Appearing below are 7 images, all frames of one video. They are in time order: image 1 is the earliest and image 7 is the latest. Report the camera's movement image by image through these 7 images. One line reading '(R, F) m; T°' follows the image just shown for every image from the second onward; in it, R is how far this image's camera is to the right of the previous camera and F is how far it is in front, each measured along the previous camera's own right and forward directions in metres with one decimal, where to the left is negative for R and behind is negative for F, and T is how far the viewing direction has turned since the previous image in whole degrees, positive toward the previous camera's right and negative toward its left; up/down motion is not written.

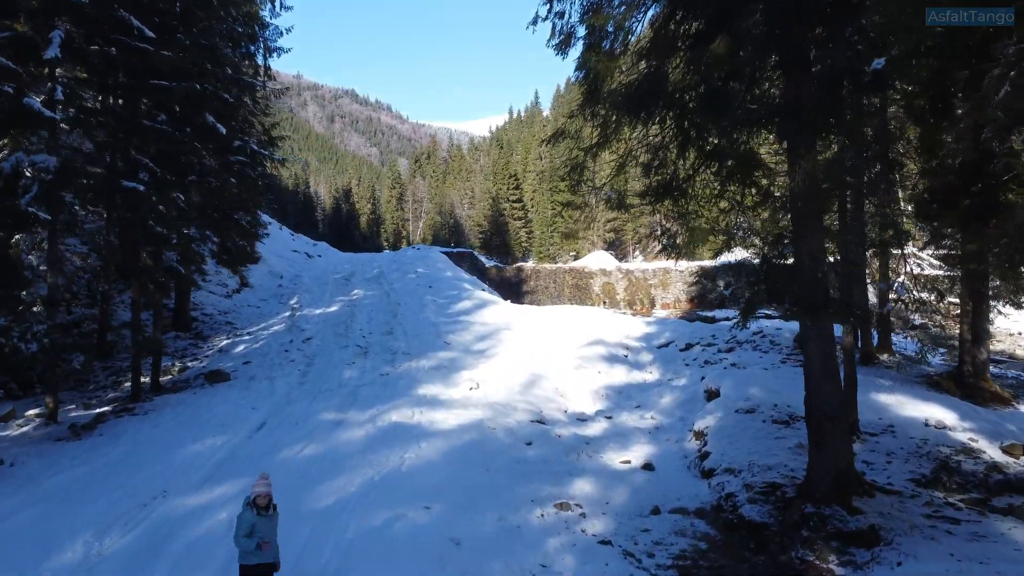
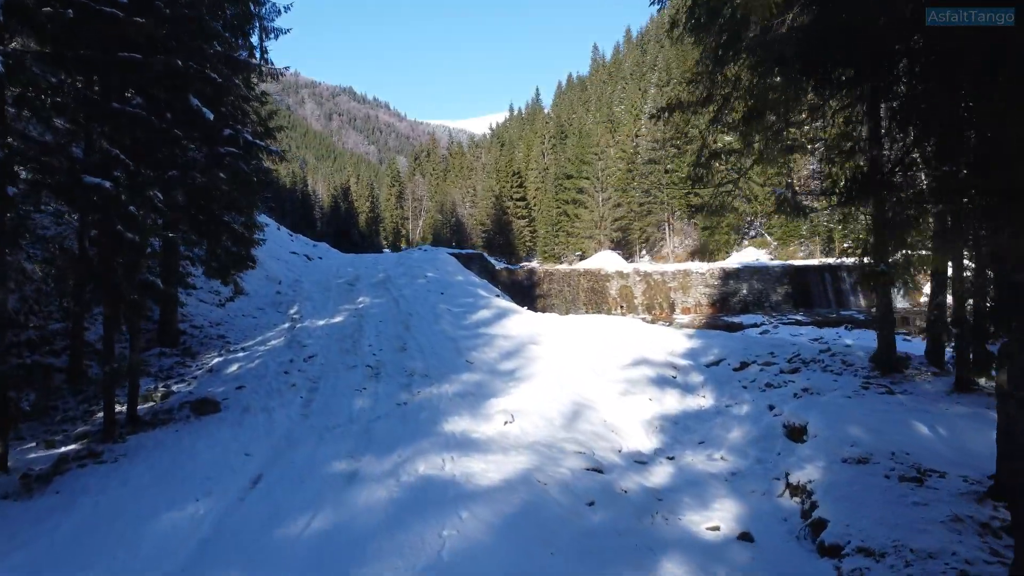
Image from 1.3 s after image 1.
(-0.4, +1.3) m; 0°
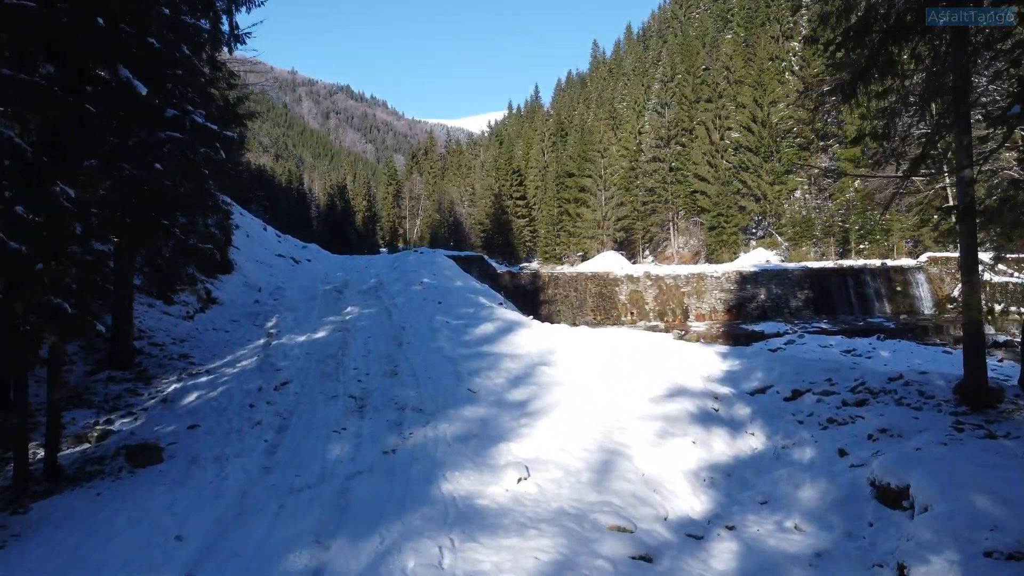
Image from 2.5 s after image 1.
(-0.1, +1.5) m; 0°
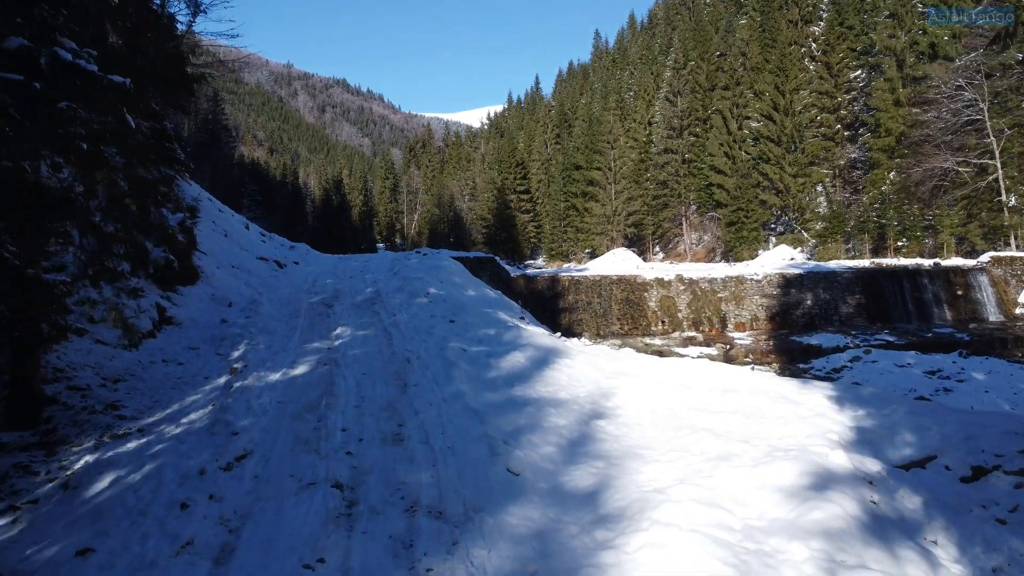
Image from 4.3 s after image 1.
(-0.4, +2.5) m; 0°
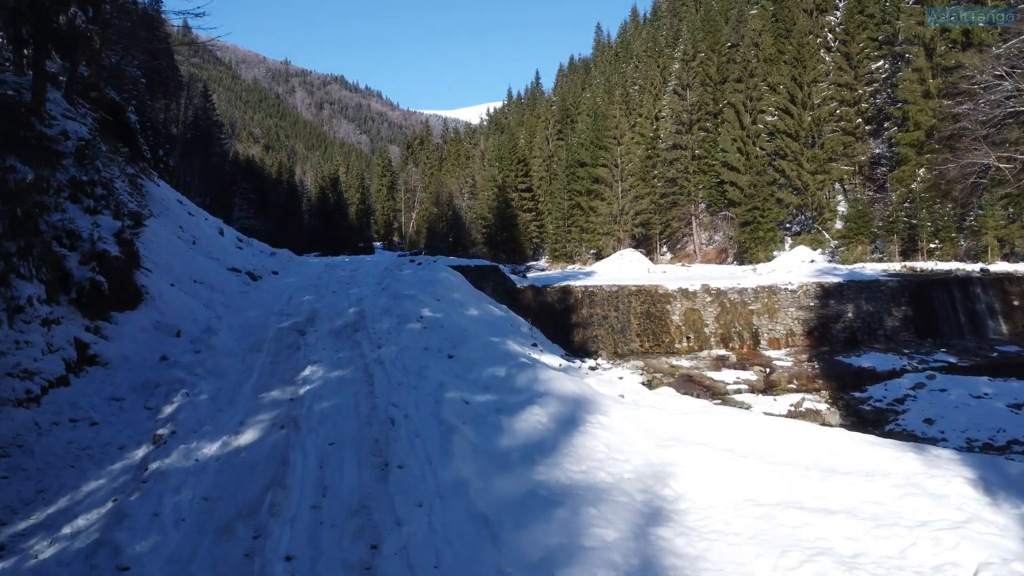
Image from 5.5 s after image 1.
(-0.1, +2.1) m; 0°
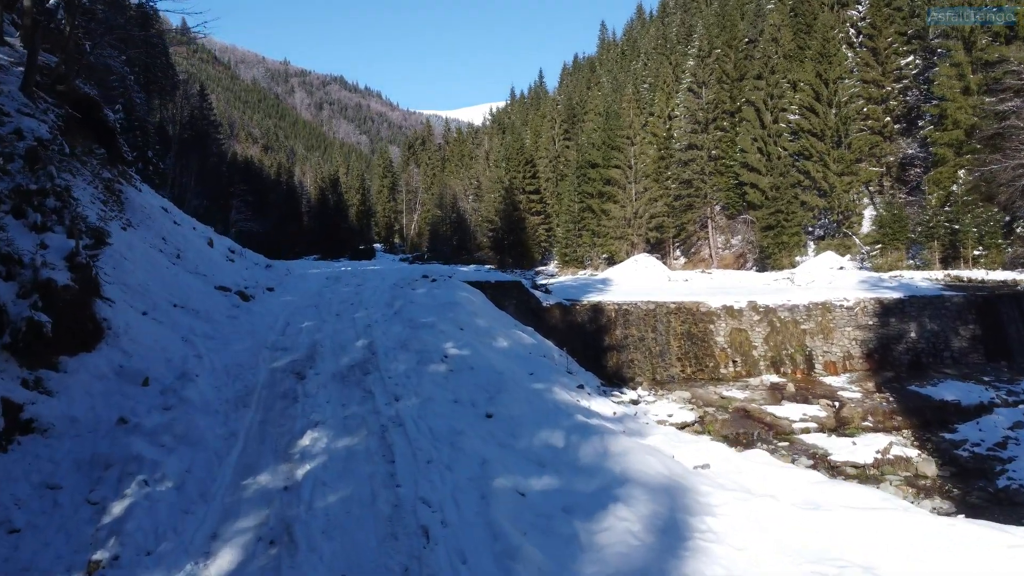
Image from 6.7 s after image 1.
(-0.5, +1.8) m; 0°
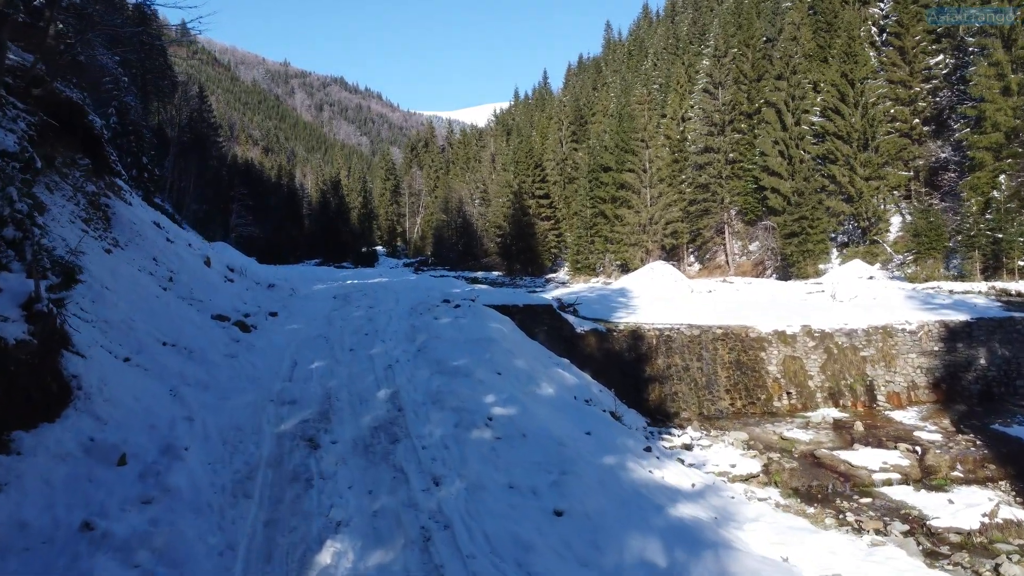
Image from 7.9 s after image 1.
(-0.5, +1.5) m; 0°
